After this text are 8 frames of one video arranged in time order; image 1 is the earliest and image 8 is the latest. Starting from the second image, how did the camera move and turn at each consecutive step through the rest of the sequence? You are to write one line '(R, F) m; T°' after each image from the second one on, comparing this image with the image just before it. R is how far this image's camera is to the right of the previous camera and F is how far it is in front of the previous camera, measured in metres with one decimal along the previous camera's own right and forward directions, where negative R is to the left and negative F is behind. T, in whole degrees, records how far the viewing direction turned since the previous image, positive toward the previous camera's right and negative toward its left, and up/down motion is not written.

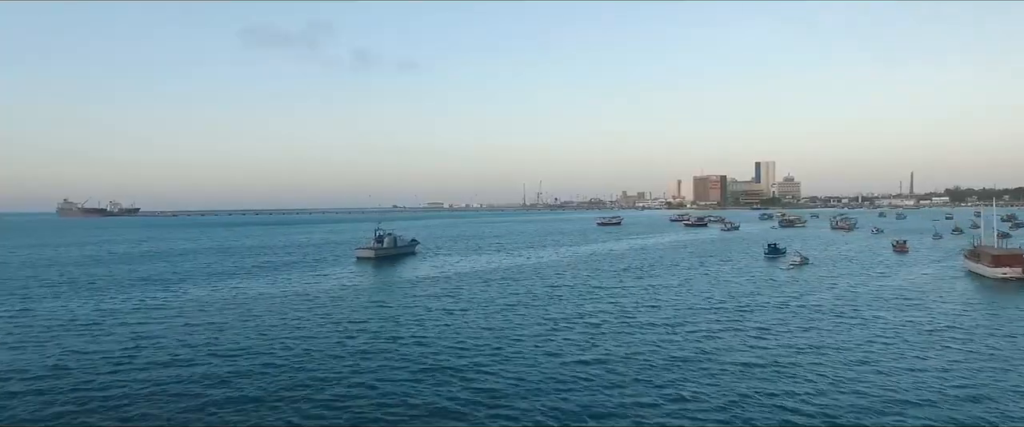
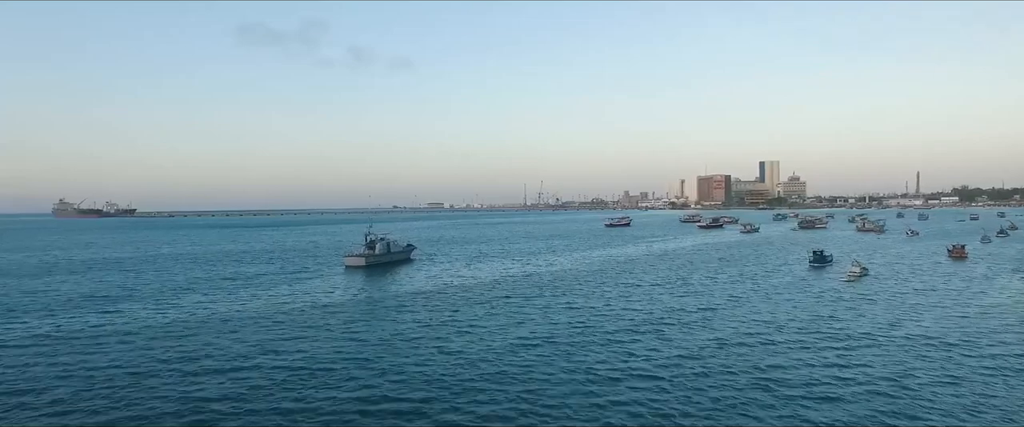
(-0.4, +5.2) m; 0°
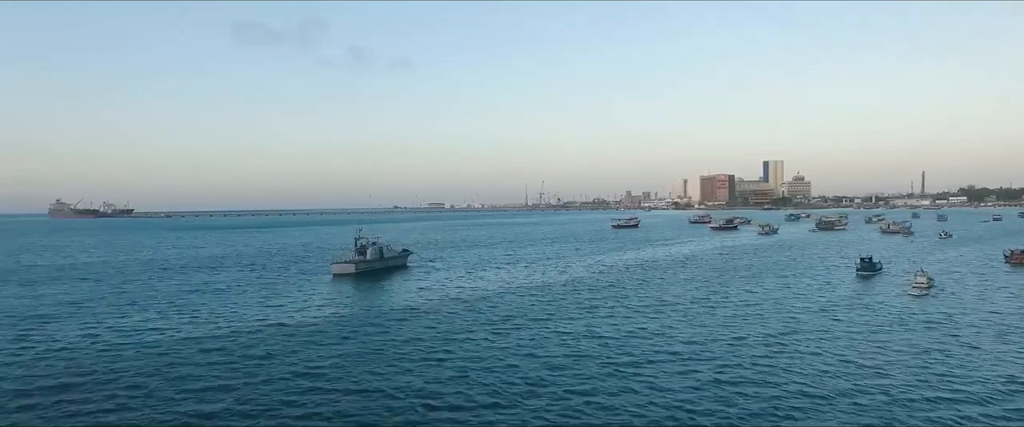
(-0.3, +4.3) m; 0°
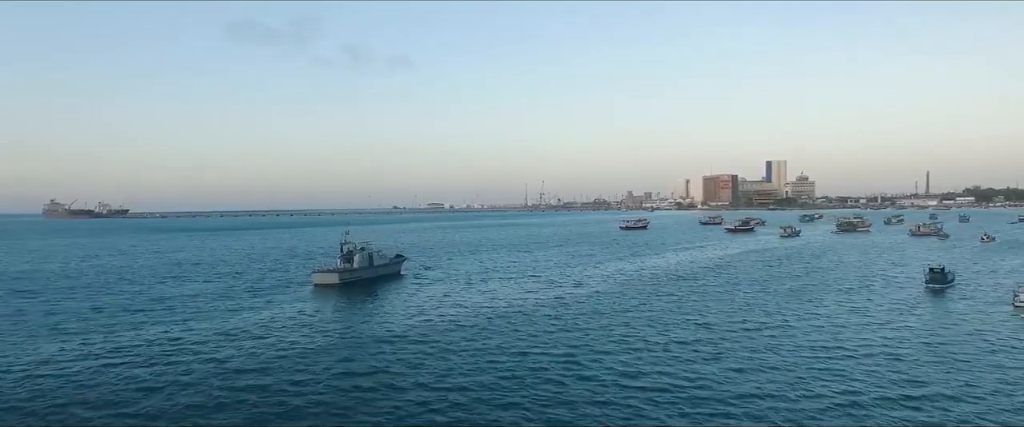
(-0.4, +4.8) m; 0°
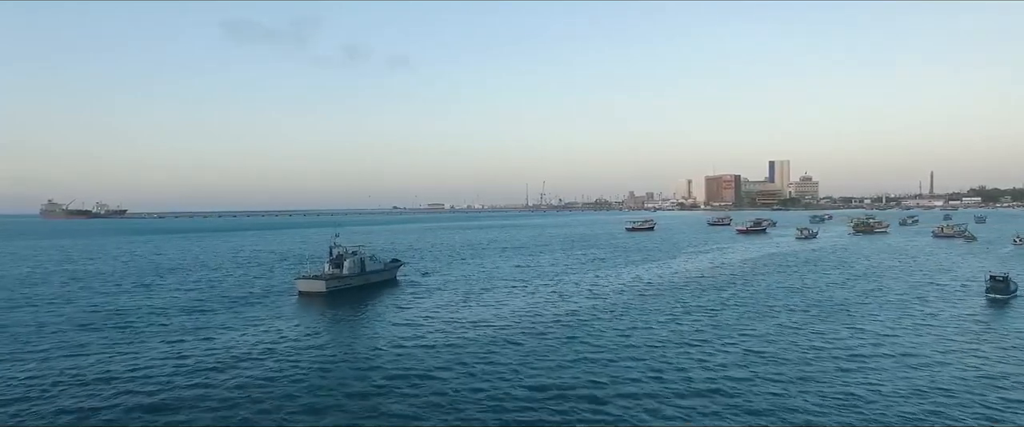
(-0.3, +3.2) m; 0°
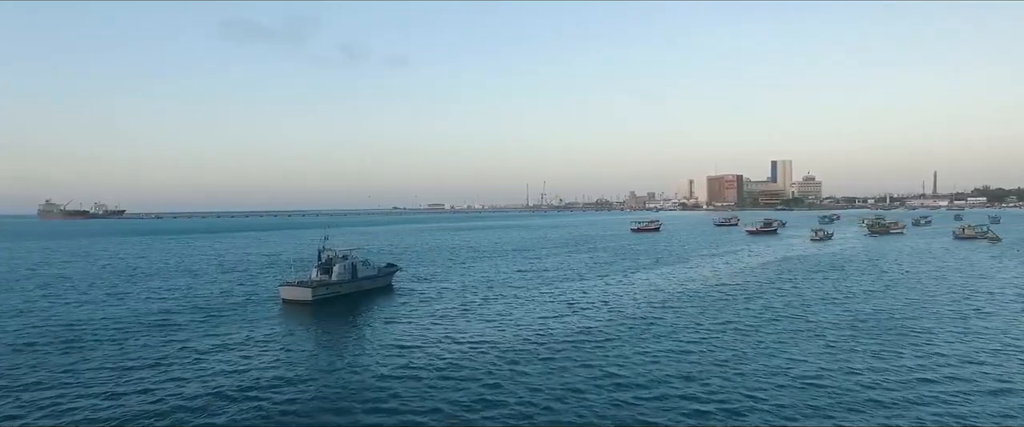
(-0.2, +2.6) m; 0°
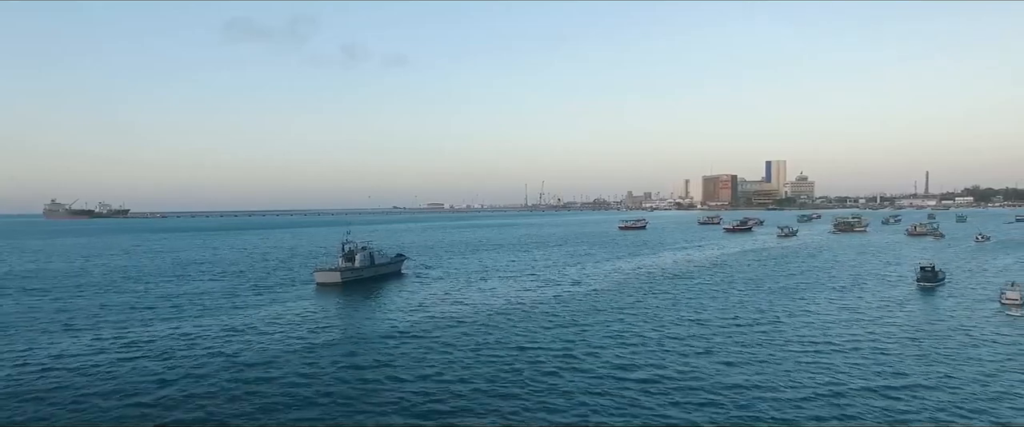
(+0.5, -6.4) m; 0°
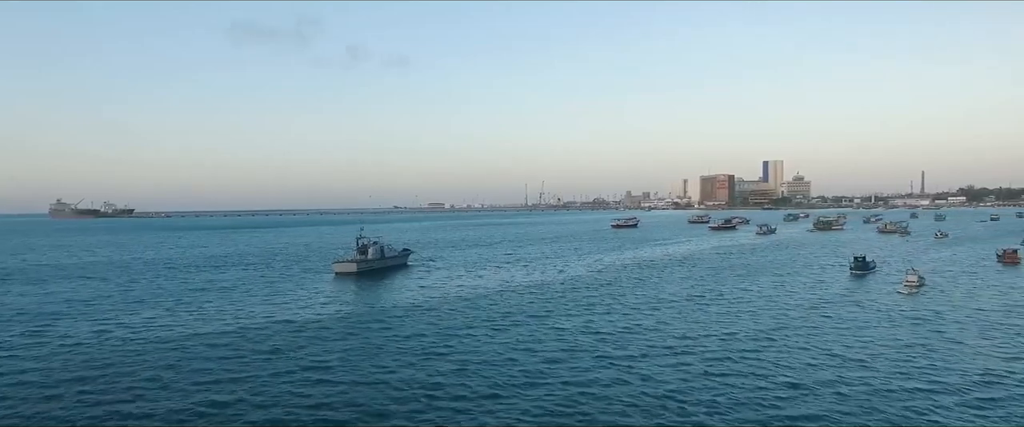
(+0.4, -4.8) m; 0°
